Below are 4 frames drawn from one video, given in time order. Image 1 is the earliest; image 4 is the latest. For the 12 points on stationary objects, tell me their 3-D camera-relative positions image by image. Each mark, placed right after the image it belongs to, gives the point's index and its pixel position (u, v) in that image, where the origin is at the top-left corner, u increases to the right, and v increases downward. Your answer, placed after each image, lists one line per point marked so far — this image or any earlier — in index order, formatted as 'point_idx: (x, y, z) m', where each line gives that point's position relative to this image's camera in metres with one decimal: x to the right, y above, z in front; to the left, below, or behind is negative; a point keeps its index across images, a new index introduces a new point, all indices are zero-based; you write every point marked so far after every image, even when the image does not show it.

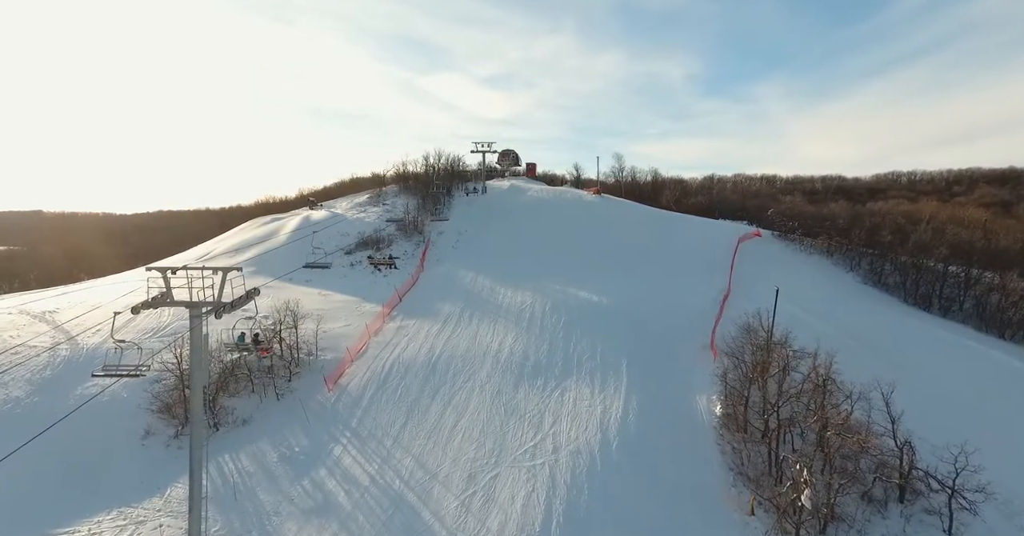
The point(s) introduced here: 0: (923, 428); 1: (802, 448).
0: (+17.1, -6.7, +18.2) m
1: (+11.3, -7.0, +17.1) m
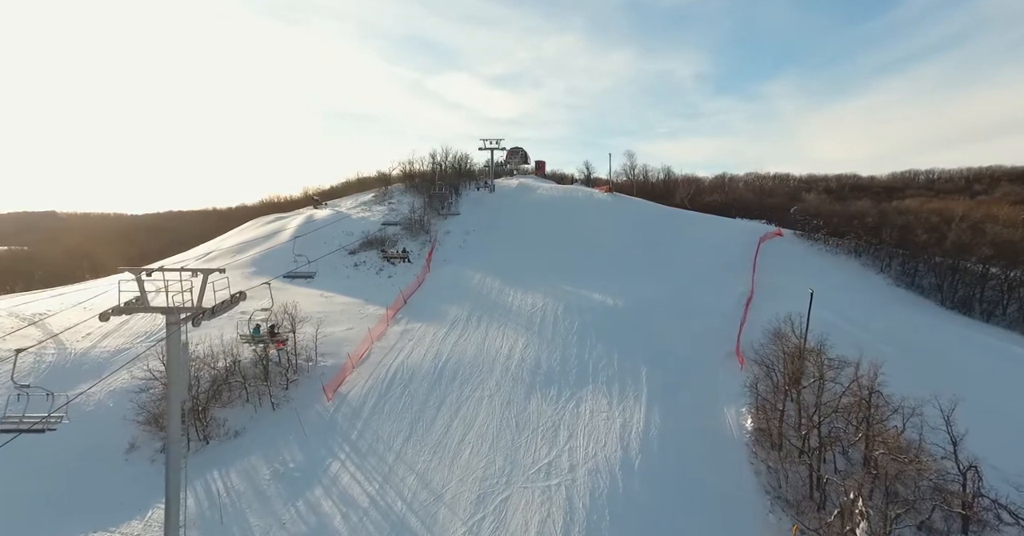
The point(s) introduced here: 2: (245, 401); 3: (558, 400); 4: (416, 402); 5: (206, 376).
0: (+17.6, -6.8, +16.5) m
1: (+11.8, -7.1, +15.5) m
2: (-12.0, -6.0, +19.8) m
3: (+2.0, -5.7, +19.1) m
4: (-4.2, -5.8, +19.3) m
5: (-13.7, -4.8, +19.9) m
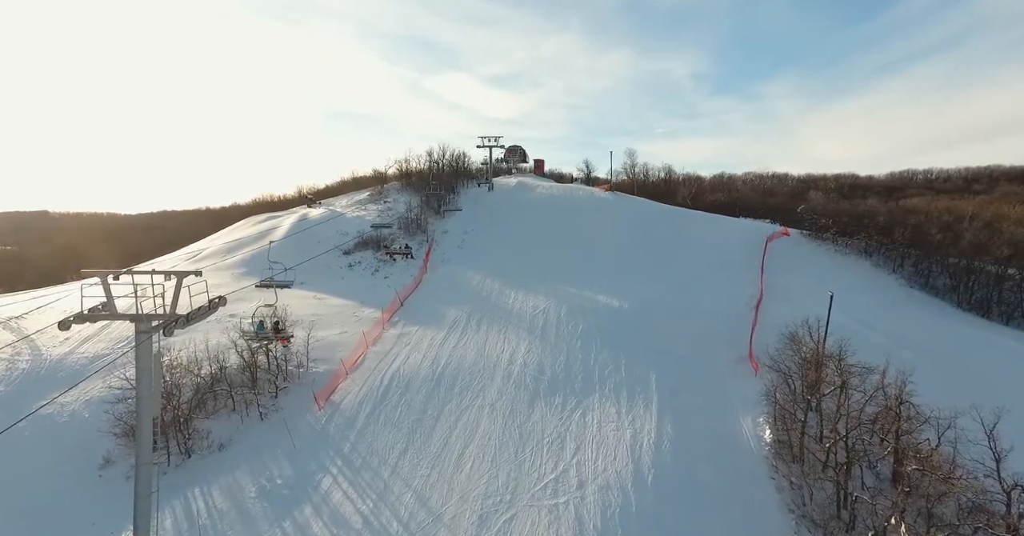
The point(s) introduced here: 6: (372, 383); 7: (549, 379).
0: (+17.7, -6.8, +15.6) m
1: (+11.9, -7.1, +14.5) m
2: (-11.9, -6.0, +18.6) m
3: (+2.1, -5.8, +18.0) m
4: (-4.1, -5.9, +18.2) m
5: (-13.6, -4.9, +18.7) m
6: (-6.3, -5.2, +19.8) m
7: (+1.6, -5.0, +19.8) m
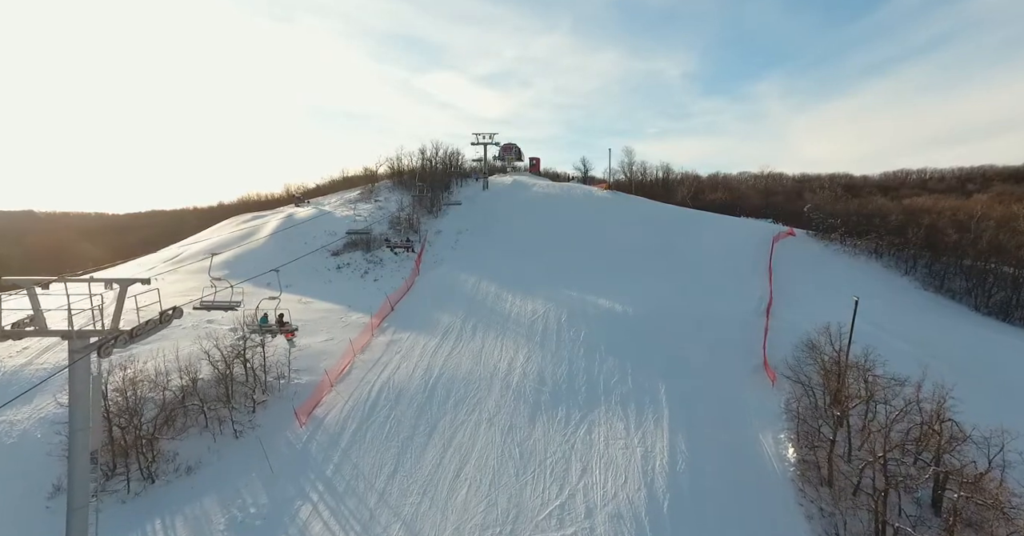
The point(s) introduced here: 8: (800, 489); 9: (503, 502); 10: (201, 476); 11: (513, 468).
0: (+17.7, -6.9, +14.3) m
1: (+11.9, -7.2, +13.2) m
2: (-11.9, -6.2, +17.0) m
3: (+2.1, -5.9, +16.6) m
4: (-4.1, -6.0, +16.7) m
5: (-13.6, -5.0, +17.0) m
6: (-6.3, -5.3, +18.3) m
7: (+1.6, -5.1, +18.4) m
8: (+9.0, -6.9, +13.8) m
9: (-0.3, -7.2, +13.5) m
10: (-10.7, -7.1, +15.3) m
11: (0.0, -6.7, +14.8) m
